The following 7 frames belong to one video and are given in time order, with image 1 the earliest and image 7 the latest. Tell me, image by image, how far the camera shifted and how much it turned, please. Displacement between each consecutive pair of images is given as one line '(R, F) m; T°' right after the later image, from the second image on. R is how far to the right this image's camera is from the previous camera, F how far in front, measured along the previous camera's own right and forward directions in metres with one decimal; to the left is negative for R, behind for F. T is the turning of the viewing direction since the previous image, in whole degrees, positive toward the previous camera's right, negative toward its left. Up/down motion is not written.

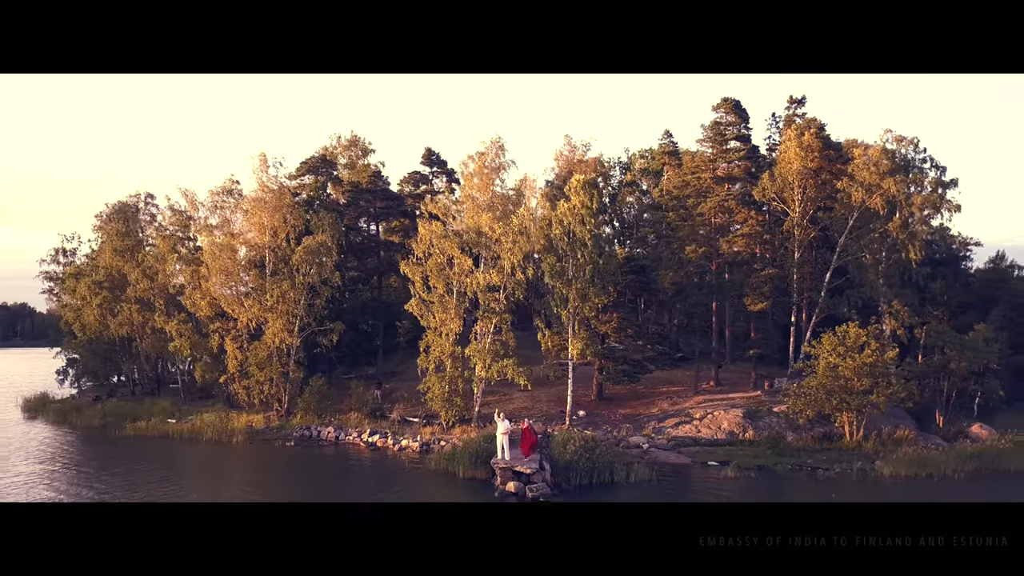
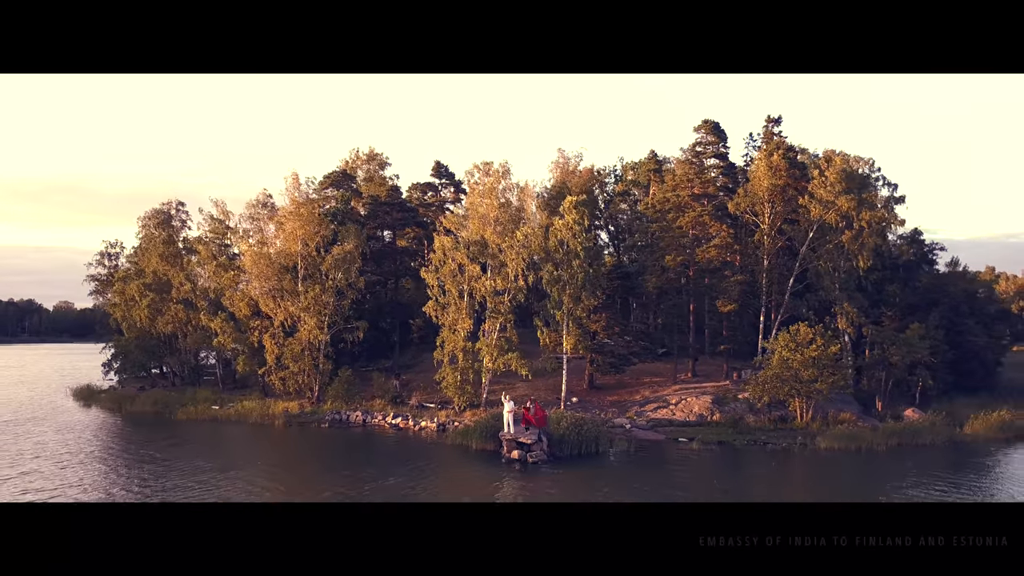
(-0.1, -3.1) m; 0°
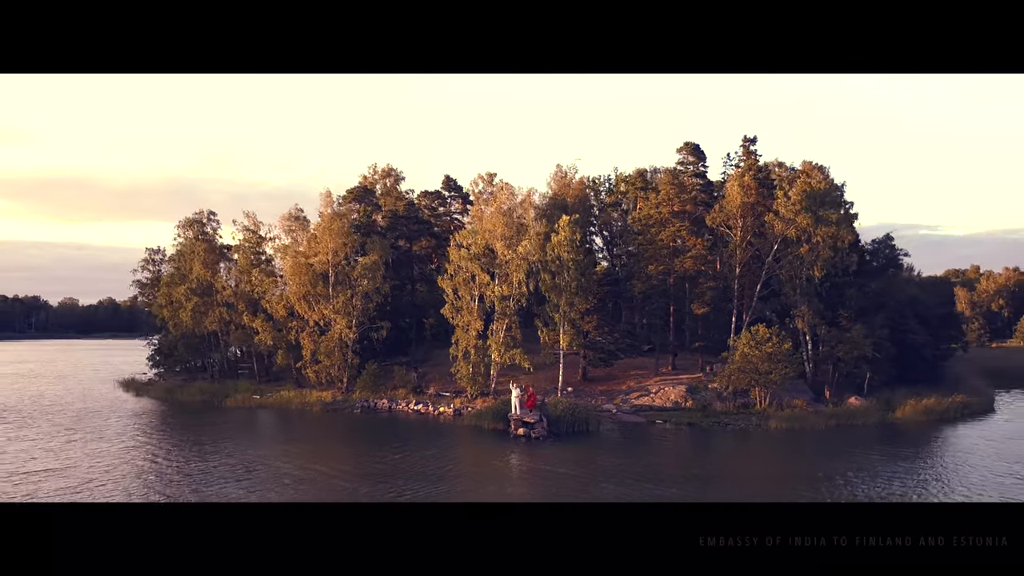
(-0.3, -3.7) m; 0°
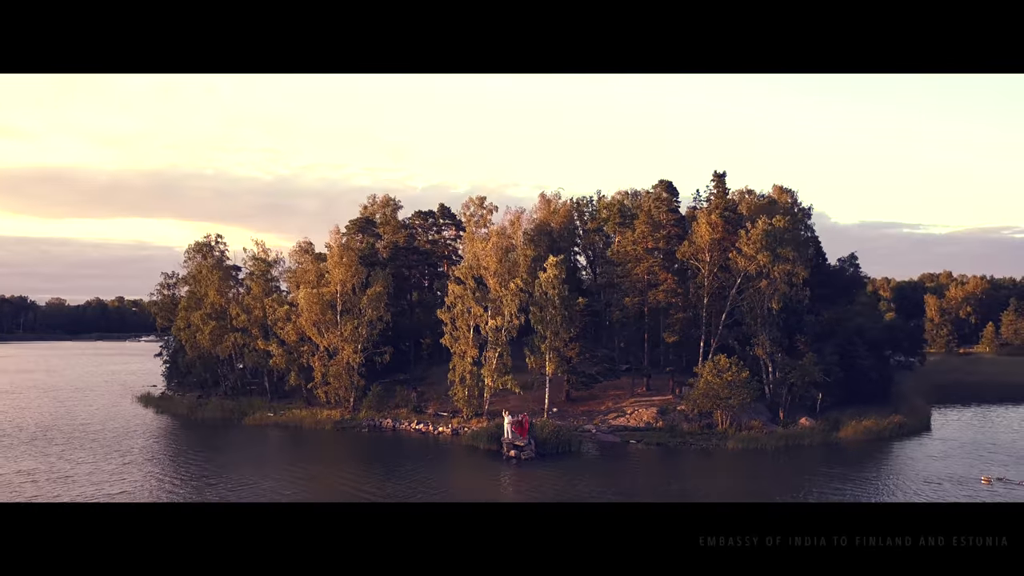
(-0.2, -3.1) m; +1°
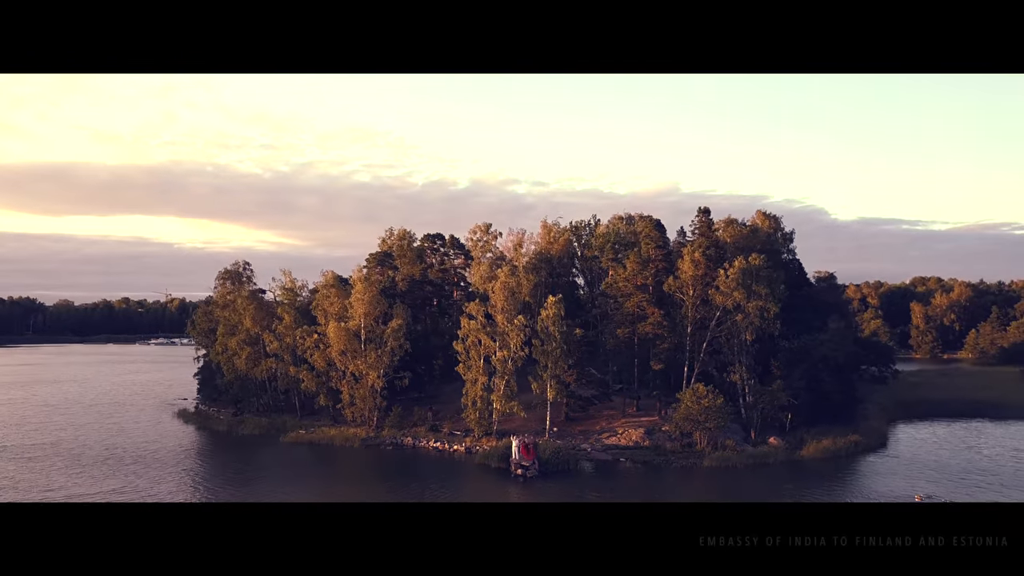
(-0.3, -4.0) m; 0°
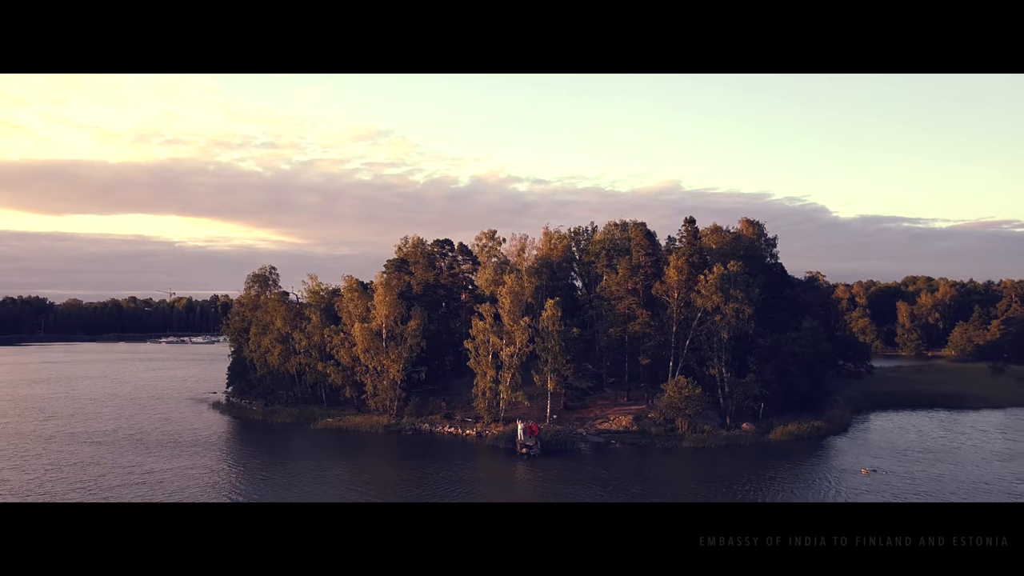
(-0.2, -4.6) m; 0°
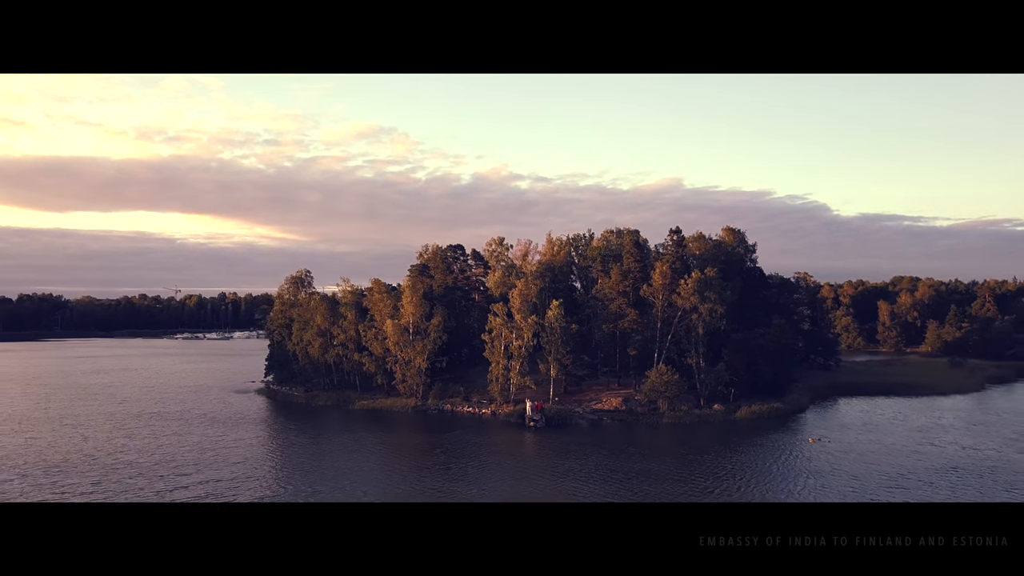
(-0.6, -7.1) m; 0°
